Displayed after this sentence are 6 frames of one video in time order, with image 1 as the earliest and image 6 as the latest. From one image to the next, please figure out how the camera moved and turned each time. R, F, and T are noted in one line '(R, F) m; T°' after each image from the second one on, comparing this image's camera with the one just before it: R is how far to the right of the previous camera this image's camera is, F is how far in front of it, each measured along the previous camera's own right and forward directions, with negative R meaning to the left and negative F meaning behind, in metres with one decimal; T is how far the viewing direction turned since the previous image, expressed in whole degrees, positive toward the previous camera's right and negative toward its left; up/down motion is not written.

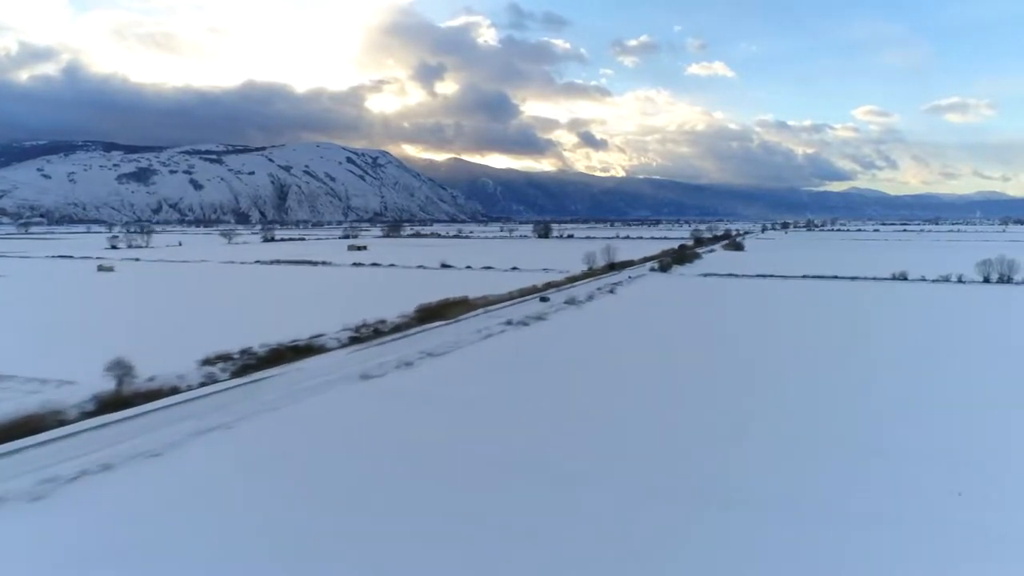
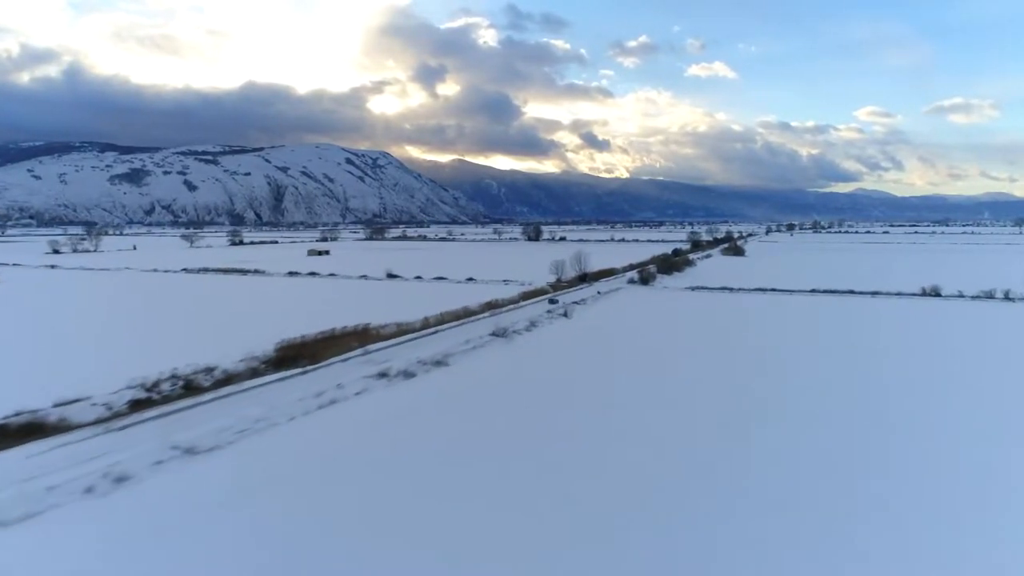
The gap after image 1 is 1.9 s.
(+1.3, +3.3) m; 0°
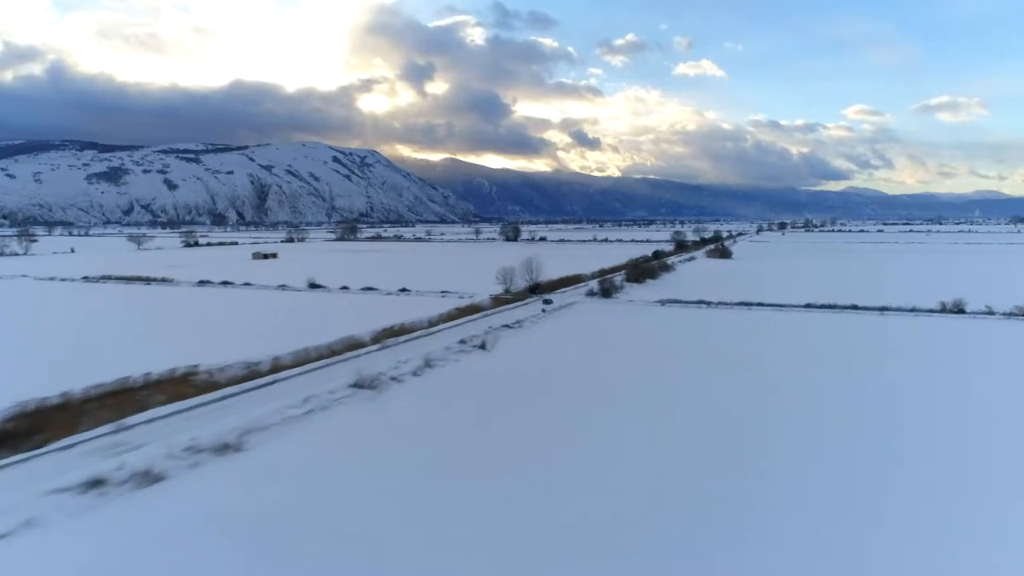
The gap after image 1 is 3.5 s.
(+1.2, +2.8) m; +1°
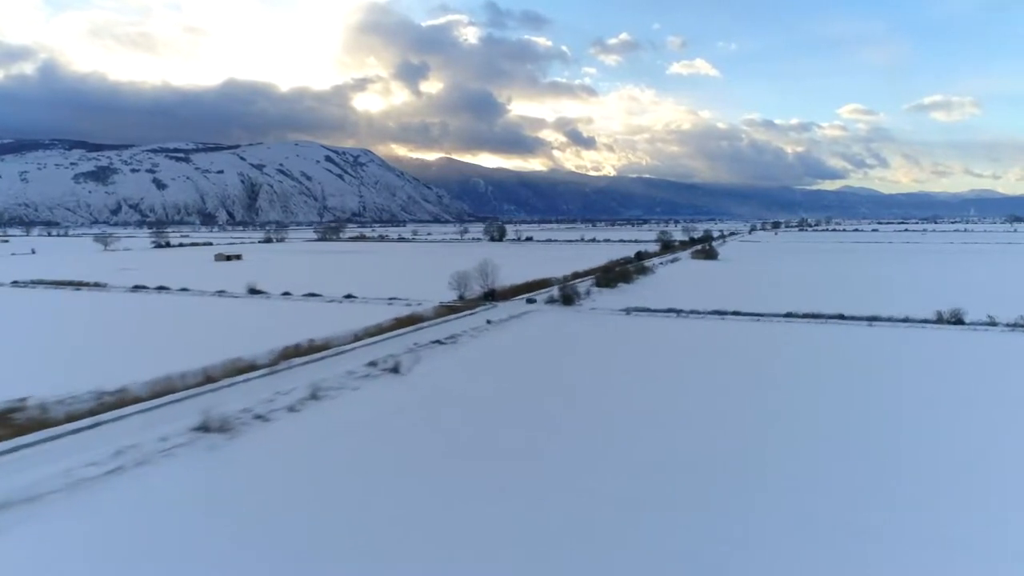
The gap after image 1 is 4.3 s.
(+0.8, +1.4) m; 0°
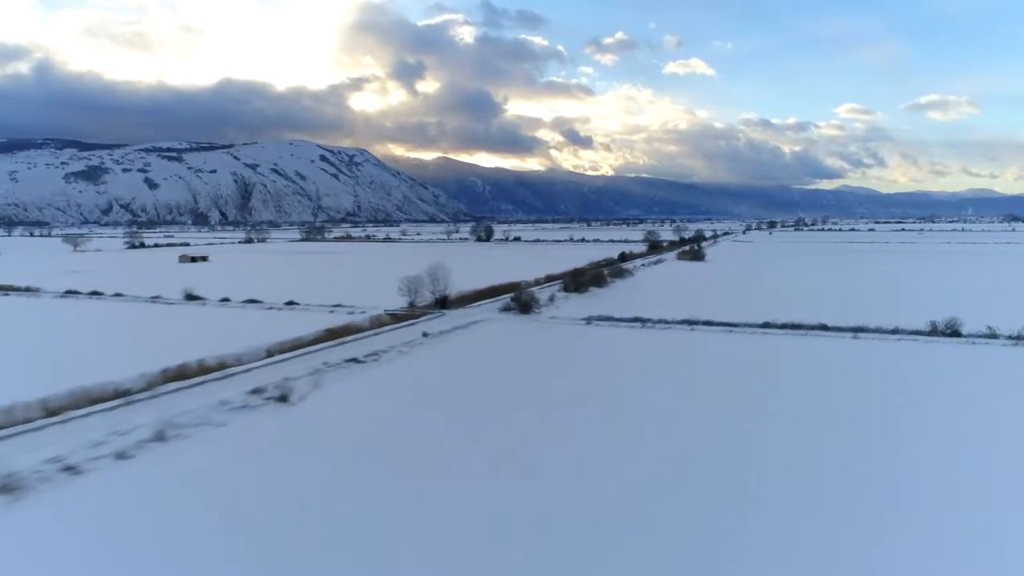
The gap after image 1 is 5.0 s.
(+0.8, +1.2) m; 0°
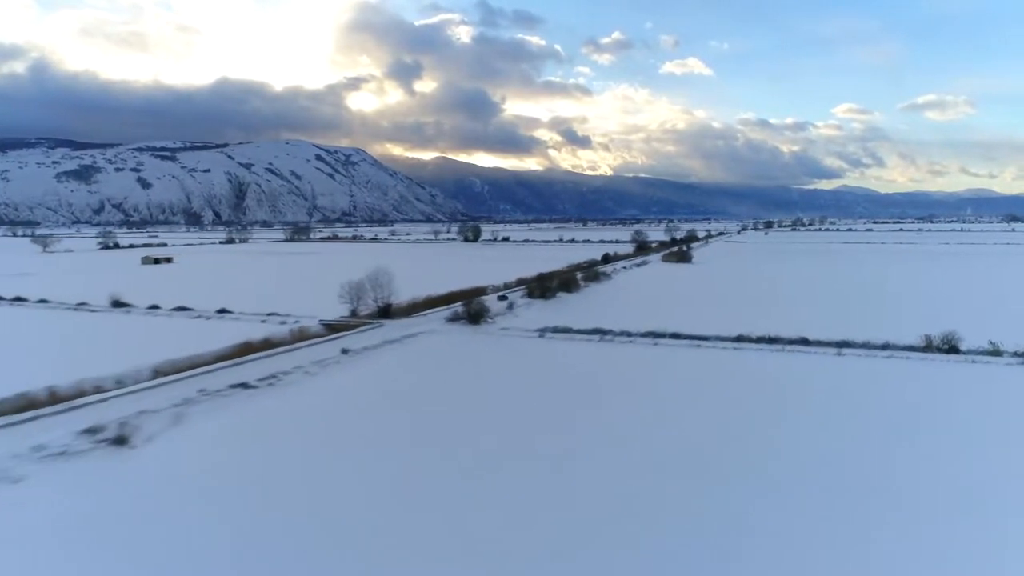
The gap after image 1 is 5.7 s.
(+0.8, +1.2) m; 0°
